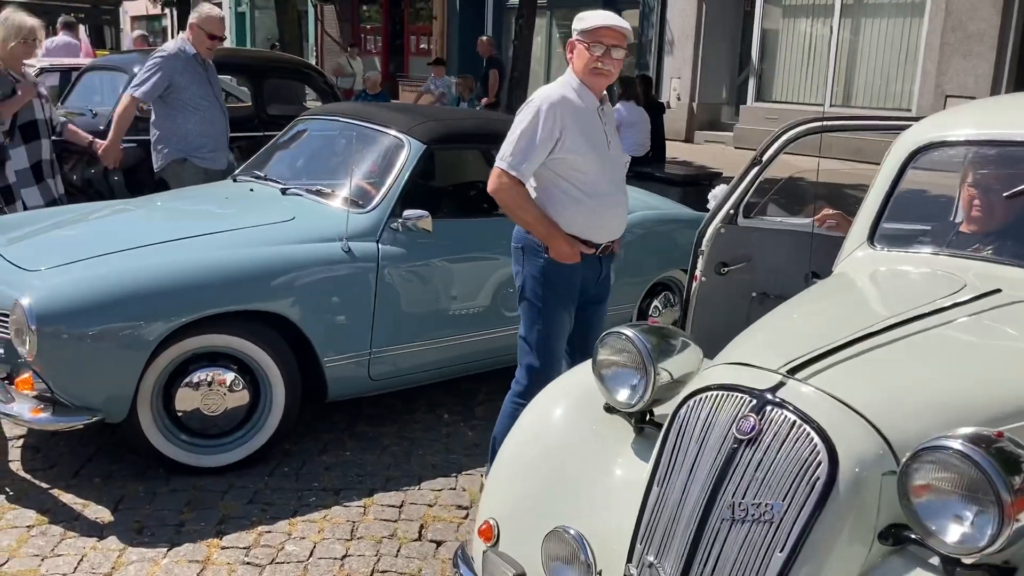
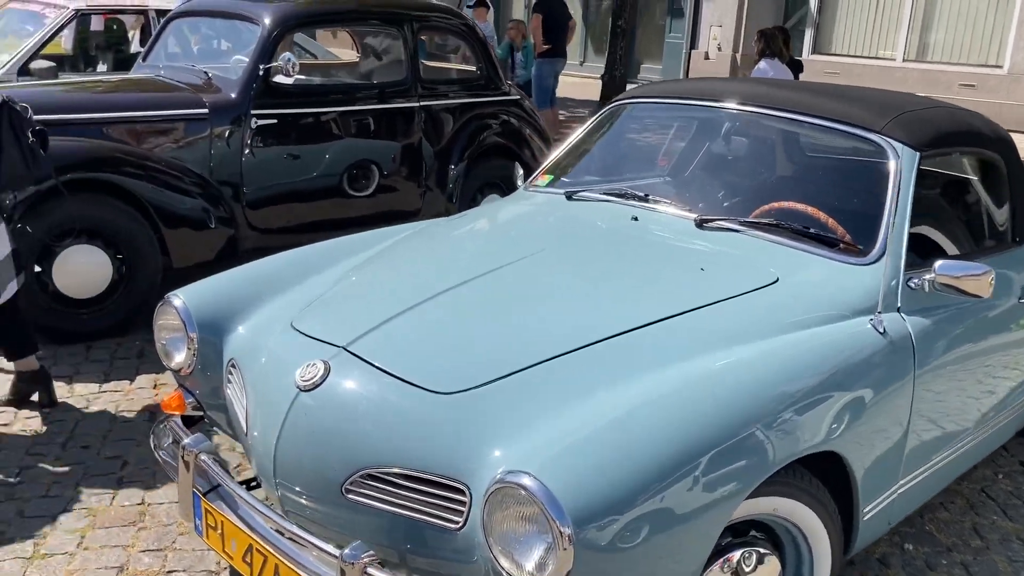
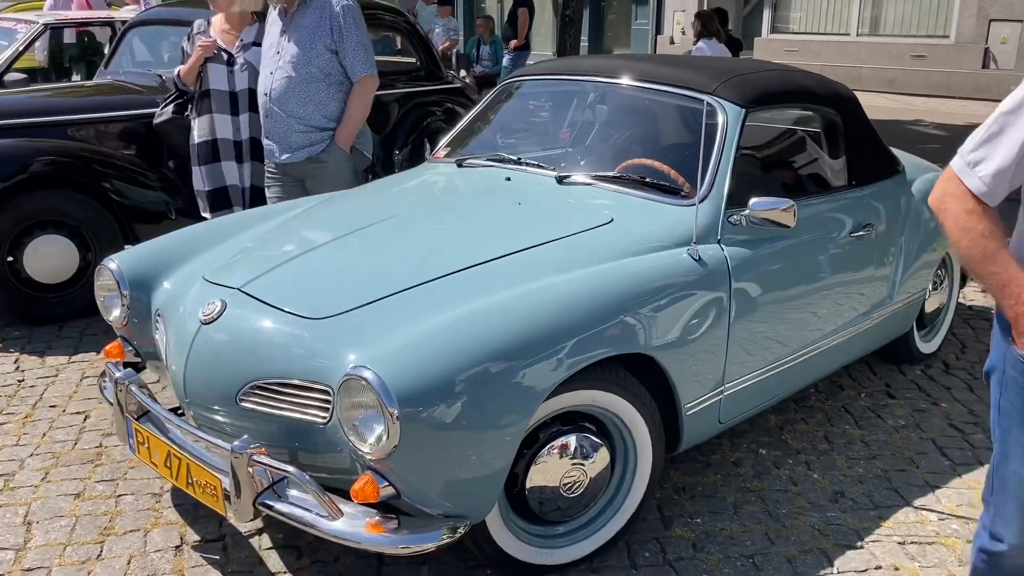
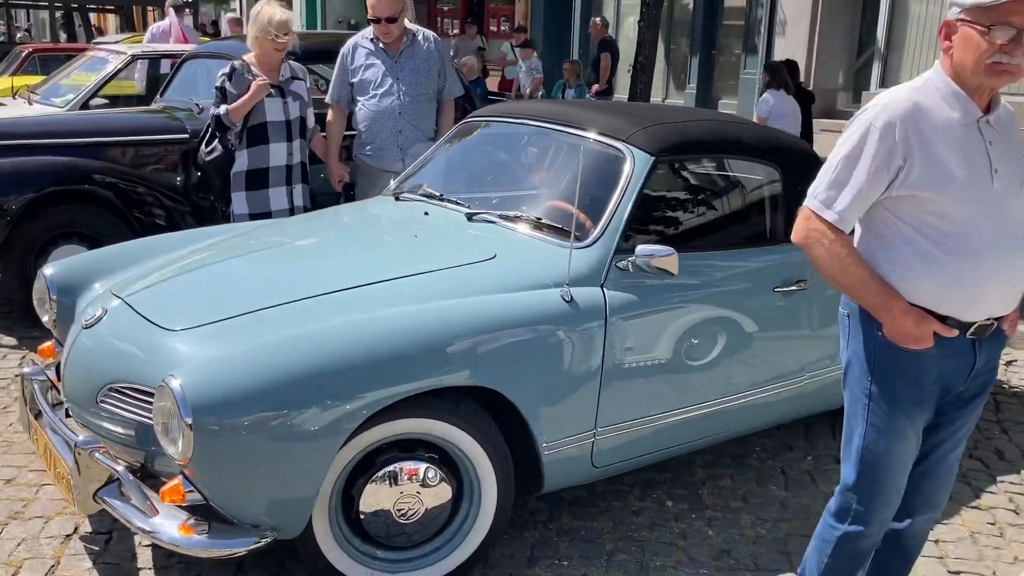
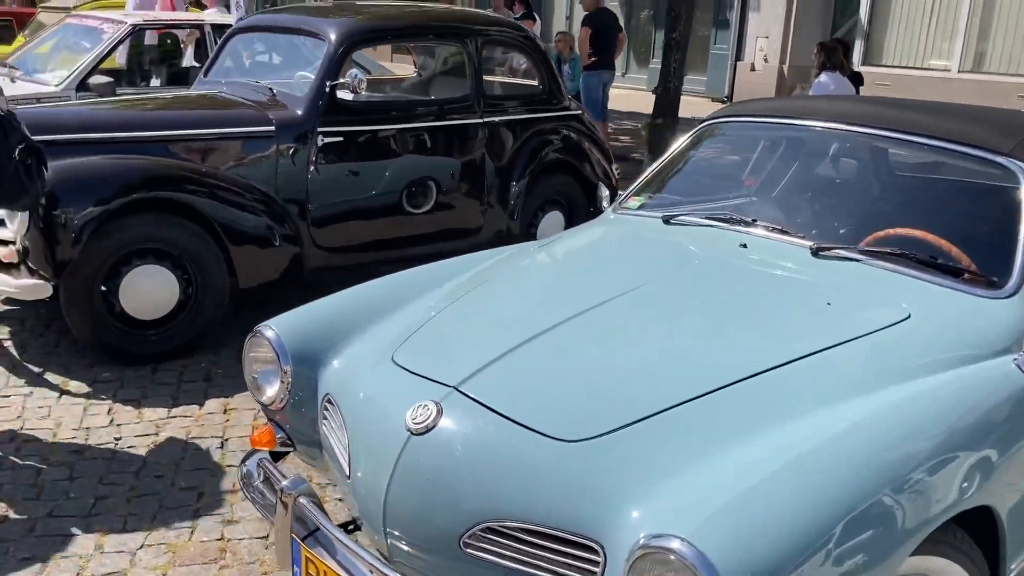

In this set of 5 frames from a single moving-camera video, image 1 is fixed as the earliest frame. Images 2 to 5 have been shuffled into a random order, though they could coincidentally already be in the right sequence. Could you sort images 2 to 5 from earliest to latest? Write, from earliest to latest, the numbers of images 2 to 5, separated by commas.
4, 3, 2, 5
